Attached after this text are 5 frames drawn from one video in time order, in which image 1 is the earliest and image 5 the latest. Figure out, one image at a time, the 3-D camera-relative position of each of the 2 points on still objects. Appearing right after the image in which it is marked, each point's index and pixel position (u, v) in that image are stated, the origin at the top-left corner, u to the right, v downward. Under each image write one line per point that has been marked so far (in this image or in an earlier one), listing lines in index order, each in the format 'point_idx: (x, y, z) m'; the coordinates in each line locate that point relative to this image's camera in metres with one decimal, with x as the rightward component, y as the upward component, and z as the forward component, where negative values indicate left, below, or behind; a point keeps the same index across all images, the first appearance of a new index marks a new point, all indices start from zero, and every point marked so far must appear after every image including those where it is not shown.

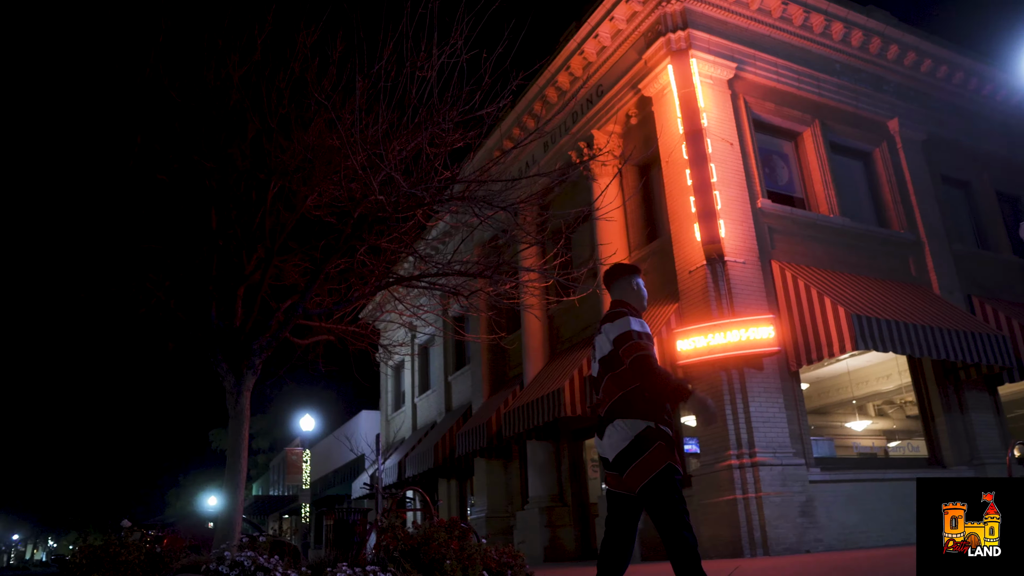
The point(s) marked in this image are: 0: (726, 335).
0: (+3.2, -0.7, +12.2) m
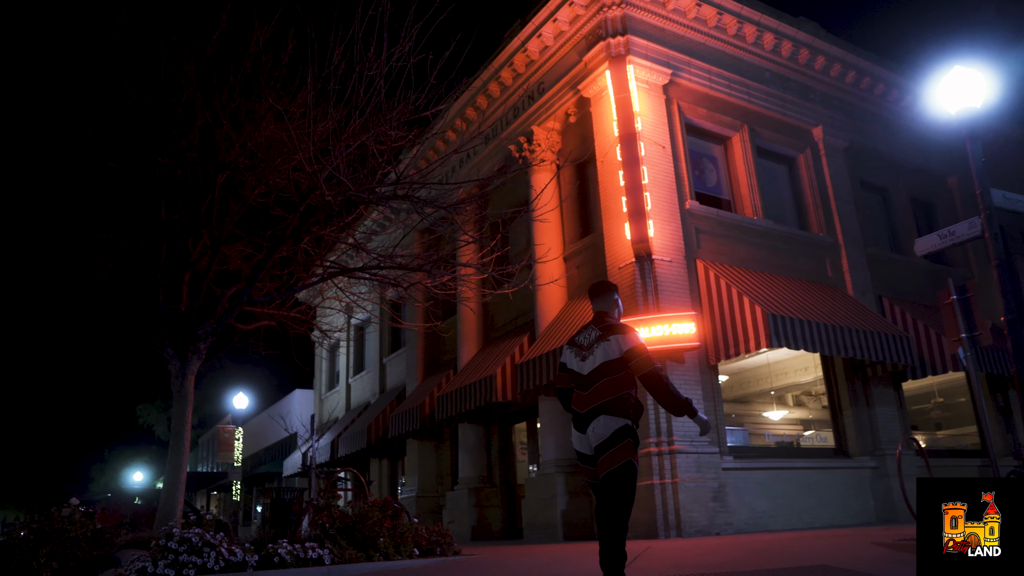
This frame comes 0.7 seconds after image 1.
0: (+2.2, -0.6, +12.9) m
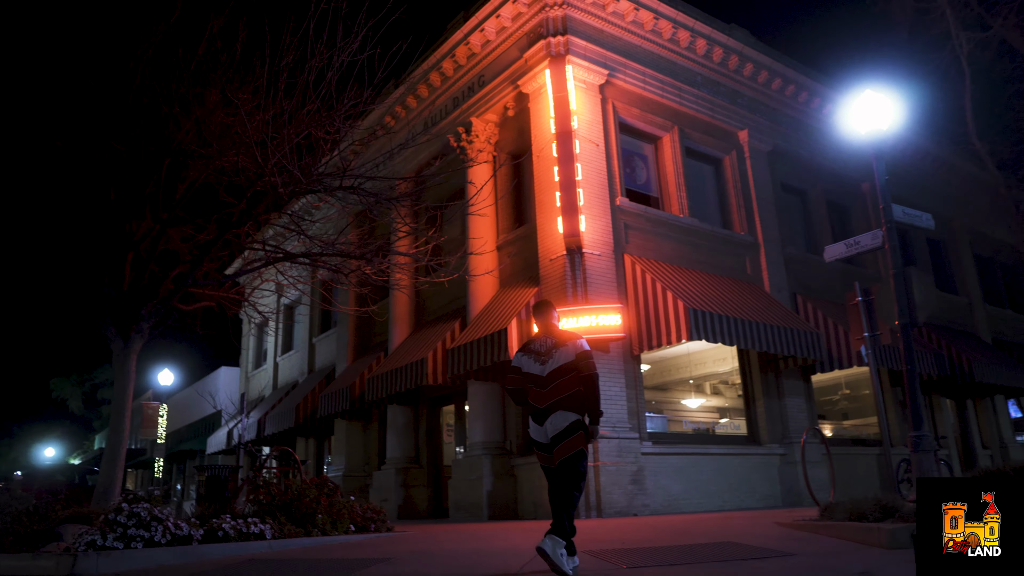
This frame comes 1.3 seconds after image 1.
0: (+1.1, -0.5, +13.5) m
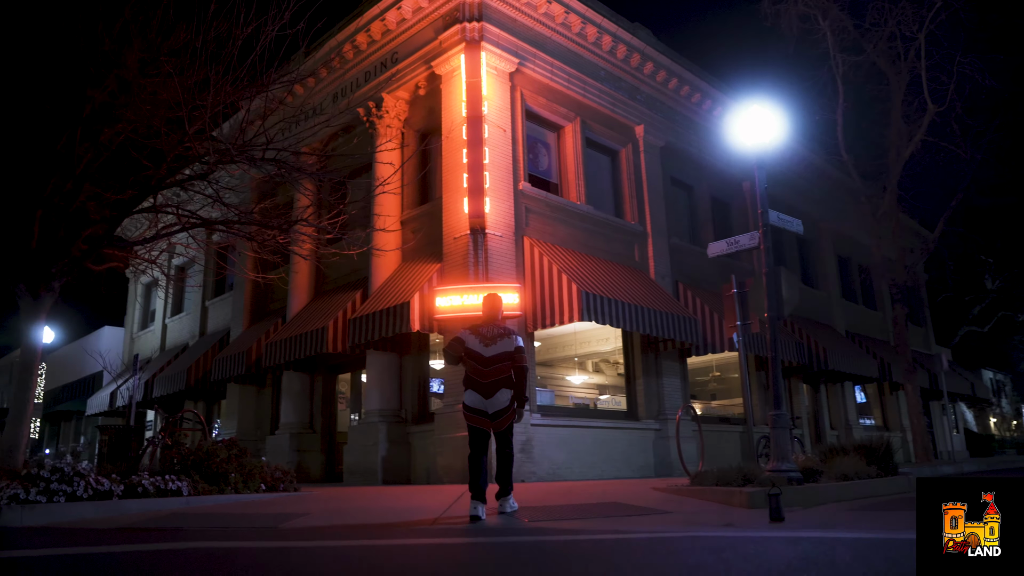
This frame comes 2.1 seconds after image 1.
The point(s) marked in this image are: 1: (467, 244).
0: (-0.6, -0.2, +14.2) m
1: (-0.8, +0.8, +14.6) m
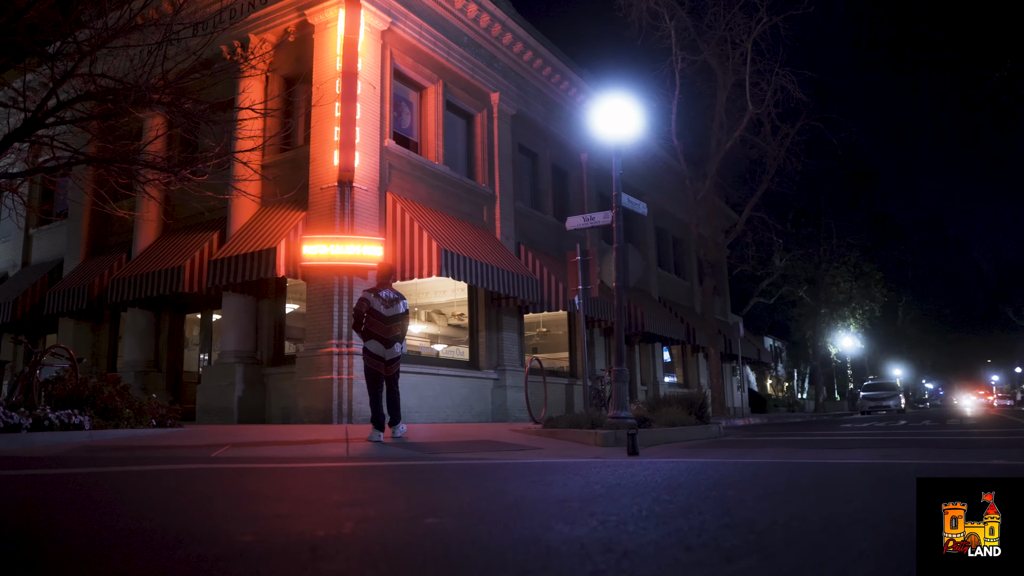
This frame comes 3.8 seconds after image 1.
0: (-3.0, +0.7, +14.9) m
1: (-3.3, +1.7, +15.2) m
